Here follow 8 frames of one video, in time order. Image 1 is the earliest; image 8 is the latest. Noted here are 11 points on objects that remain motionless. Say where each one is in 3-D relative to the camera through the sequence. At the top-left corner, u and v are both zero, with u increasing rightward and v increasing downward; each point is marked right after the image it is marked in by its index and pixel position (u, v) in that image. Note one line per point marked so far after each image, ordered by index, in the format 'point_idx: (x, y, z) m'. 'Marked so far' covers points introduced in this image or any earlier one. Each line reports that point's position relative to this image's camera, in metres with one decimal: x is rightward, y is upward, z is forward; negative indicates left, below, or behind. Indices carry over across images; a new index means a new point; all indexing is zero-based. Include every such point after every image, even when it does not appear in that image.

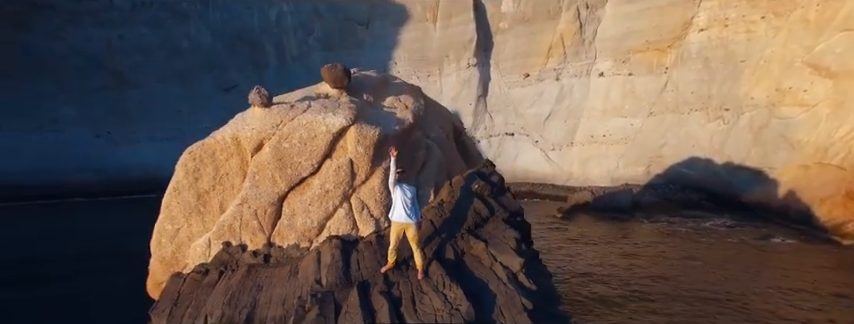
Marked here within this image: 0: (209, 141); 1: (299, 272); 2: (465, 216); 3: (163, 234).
0: (-1.3, 0.0, +2.3) m
1: (-0.7, -0.5, +1.8) m
2: (+0.2, -0.3, +2.1) m
3: (-1.6, -0.5, +2.5) m
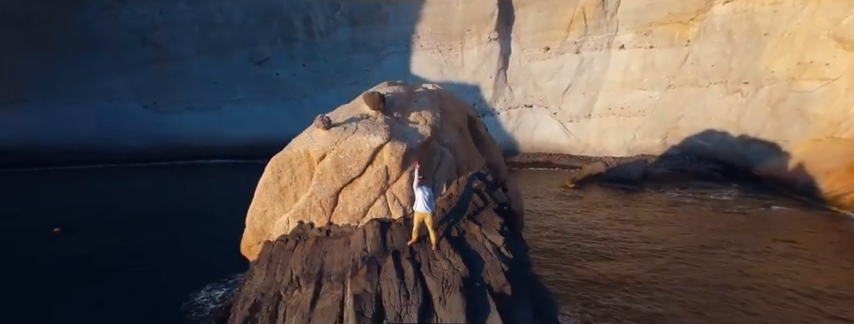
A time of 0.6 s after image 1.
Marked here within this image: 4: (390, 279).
0: (-1.1, 0.0, +3.1) m
1: (-0.6, -0.6, +2.7) m
2: (+0.3, -0.4, +2.9) m
3: (-1.5, -0.5, +3.4) m
4: (-0.2, -0.7, +2.2) m
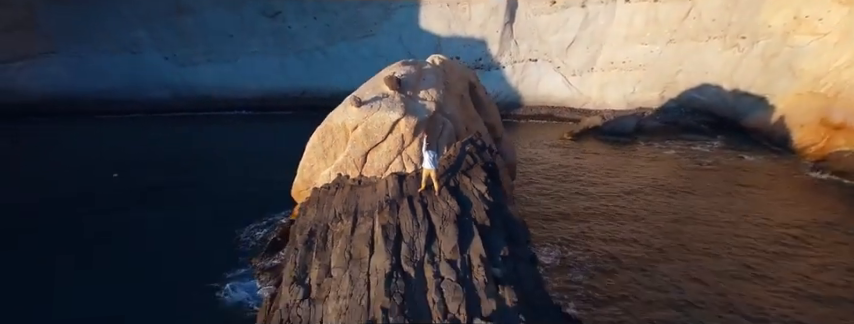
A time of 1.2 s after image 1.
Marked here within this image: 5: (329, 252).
0: (-1.1, +0.4, +4.0) m
1: (-0.5, -0.3, +3.7) m
2: (+0.4, 0.0, +3.9) m
3: (-1.4, -0.1, +4.4) m
4: (-0.2, -0.5, +3.2) m
5: (-0.9, -0.8, +3.3) m
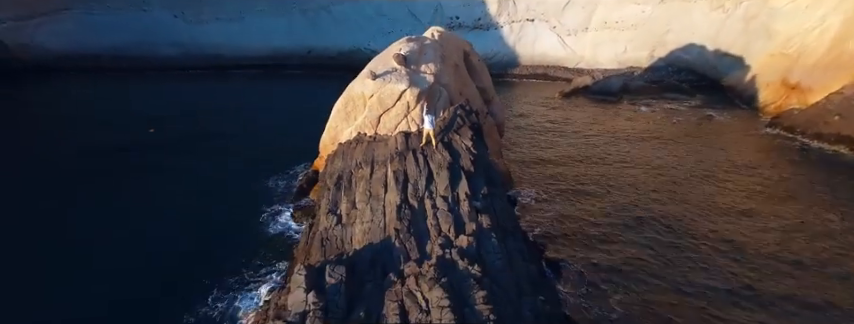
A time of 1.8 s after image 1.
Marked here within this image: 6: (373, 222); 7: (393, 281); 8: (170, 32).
0: (-1.1, +1.0, +5.1) m
1: (-0.5, +0.2, +4.8) m
2: (+0.4, +0.5, +4.9) m
3: (-1.4, +0.5, +5.5) m
4: (-0.2, 0.0, +4.4) m
5: (-0.9, -0.3, +4.4) m
6: (-0.6, -0.6, +3.7) m
7: (-0.3, -1.0, +3.0) m
8: (-11.5, +5.8, +15.9) m
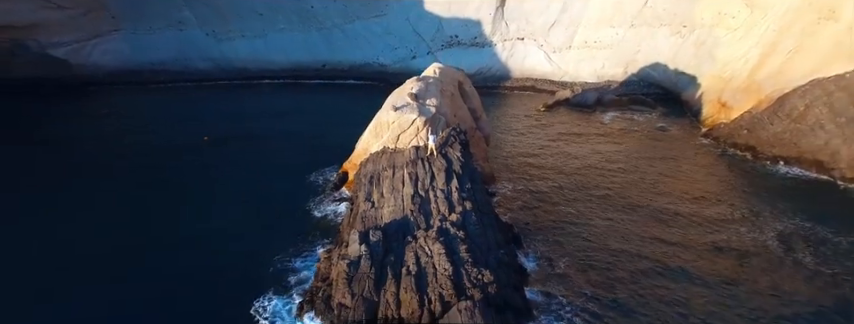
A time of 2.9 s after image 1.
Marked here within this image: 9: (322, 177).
0: (-1.0, +0.9, +7.3) m
1: (-0.5, +0.2, +7.0) m
2: (+0.4, +0.4, +7.1) m
3: (-1.3, +0.5, +7.7) m
4: (-0.1, -0.1, +6.5) m
5: (-0.9, -0.4, +6.6) m
6: (-0.5, -0.7, +5.9) m
7: (-0.2, -1.1, +5.2) m
8: (-11.3, +5.7, +18.1) m
9: (-2.8, -0.4, +9.7) m
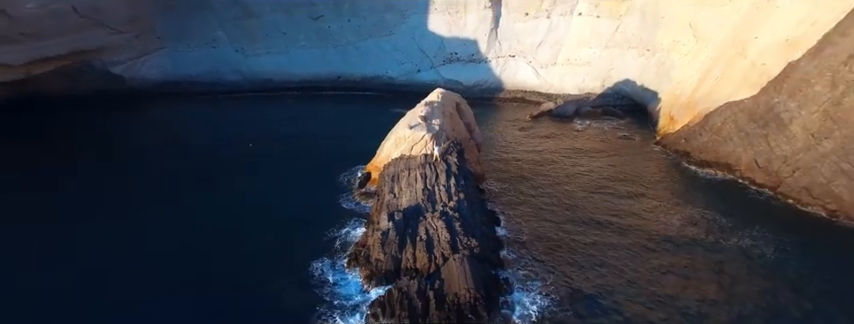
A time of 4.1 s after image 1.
0: (-0.8, +0.8, +9.8) m
1: (-0.3, +0.1, +9.5) m
2: (+0.6, +0.4, +9.7) m
3: (-1.2, +0.4, +10.2) m
4: (0.0, -0.2, +9.1) m
5: (-0.7, -0.5, +9.2) m
6: (-0.4, -0.8, +8.5) m
7: (-0.1, -1.2, +7.7) m
8: (-11.1, +5.6, +20.7) m
9: (-2.7, -0.5, +12.2) m
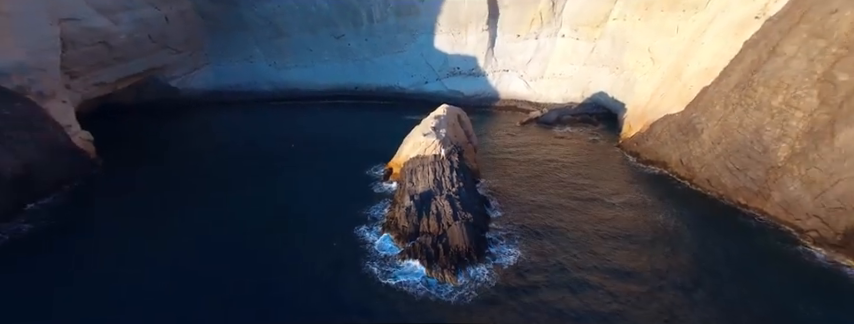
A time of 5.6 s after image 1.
0: (-0.5, +0.9, +13.1) m
1: (0.0, +0.1, +12.9) m
2: (+0.9, +0.4, +13.0) m
3: (-0.9, +0.4, +13.6) m
4: (+0.3, -0.1, +12.4) m
5: (-0.4, -0.4, +12.5) m
6: (-0.1, -0.7, +11.8) m
7: (+0.2, -1.1, +11.0) m
8: (-10.7, +5.7, +24.1) m
9: (-2.3, -0.4, +15.6) m
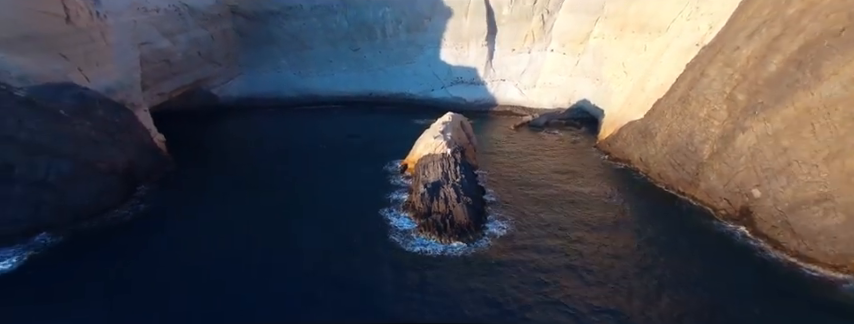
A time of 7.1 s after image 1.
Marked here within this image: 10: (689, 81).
0: (-0.1, +1.0, +16.2) m
1: (+0.4, +0.3, +15.9) m
2: (+1.3, +0.5, +16.0) m
3: (-0.5, +0.6, +16.6) m
4: (+0.7, 0.0, +15.5) m
5: (0.0, -0.3, +15.6) m
6: (+0.3, -0.6, +14.9) m
7: (+0.6, -1.0, +14.1) m
8: (-10.2, +5.9, +27.3) m
9: (-1.9, -0.3, +18.6) m
10: (+10.8, +3.3, +14.8) m
